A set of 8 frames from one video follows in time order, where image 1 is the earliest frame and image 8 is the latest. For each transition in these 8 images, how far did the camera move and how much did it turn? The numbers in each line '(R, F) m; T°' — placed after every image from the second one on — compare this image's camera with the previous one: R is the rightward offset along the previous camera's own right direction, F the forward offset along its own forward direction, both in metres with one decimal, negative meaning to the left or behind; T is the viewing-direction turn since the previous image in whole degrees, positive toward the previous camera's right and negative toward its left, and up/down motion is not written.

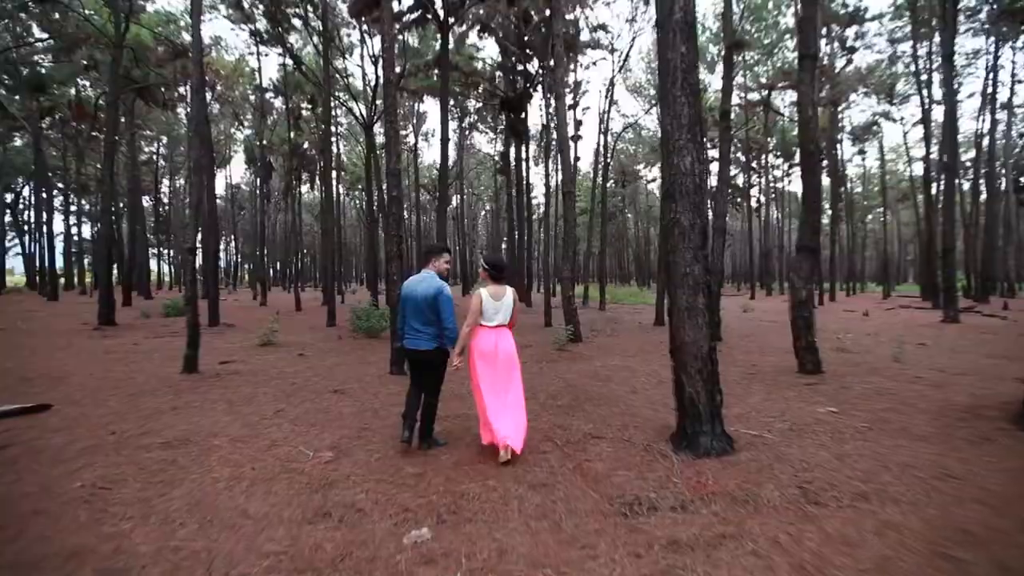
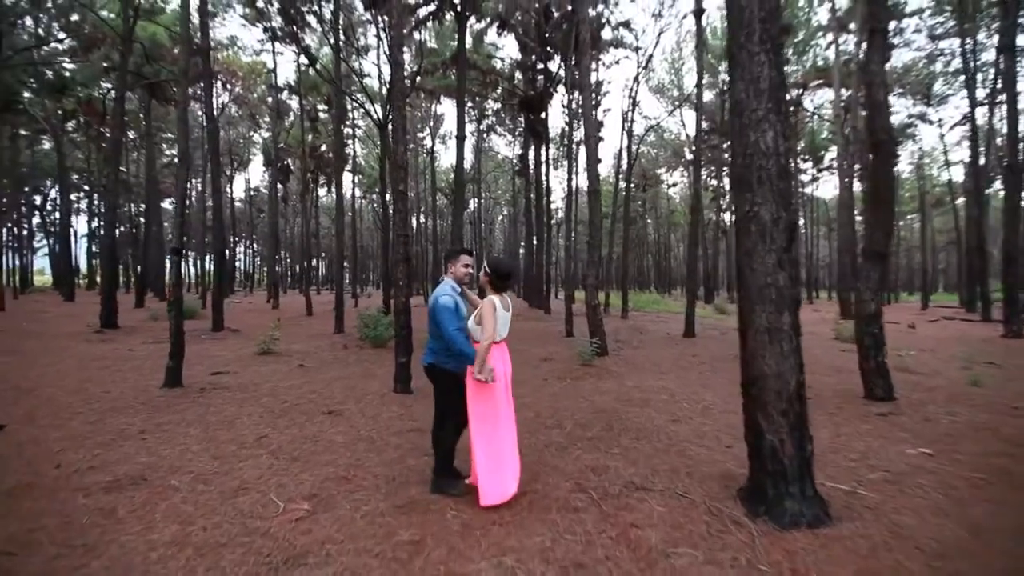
(-0.1, +1.1) m; -2°
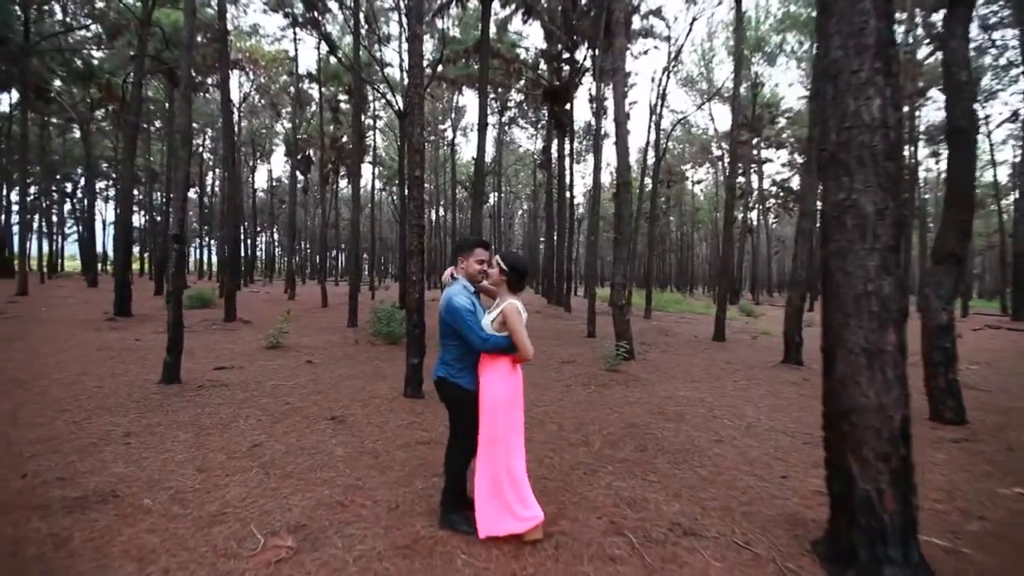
(-0.1, +0.7) m; -2°
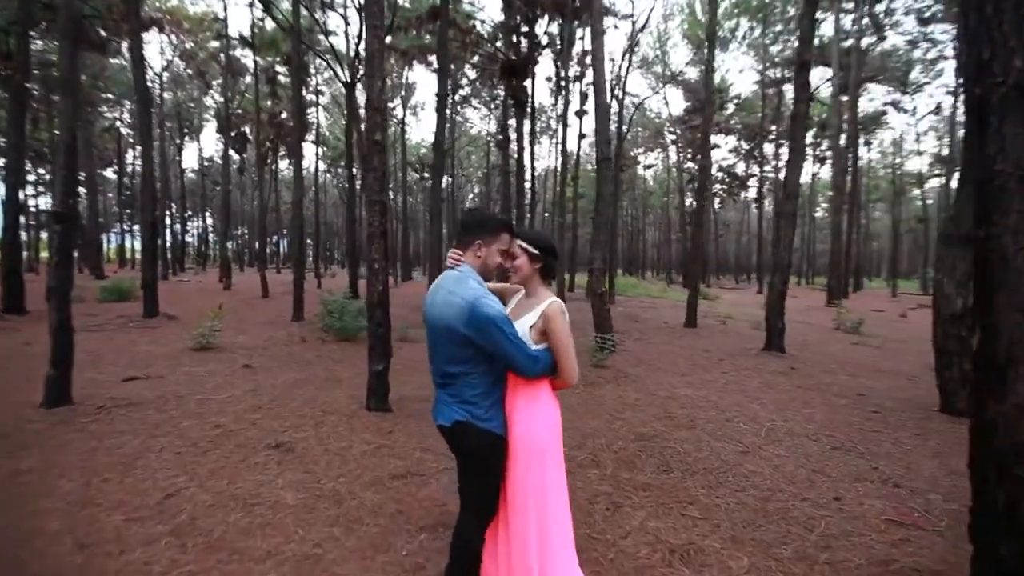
(-0.4, +1.2) m; +6°
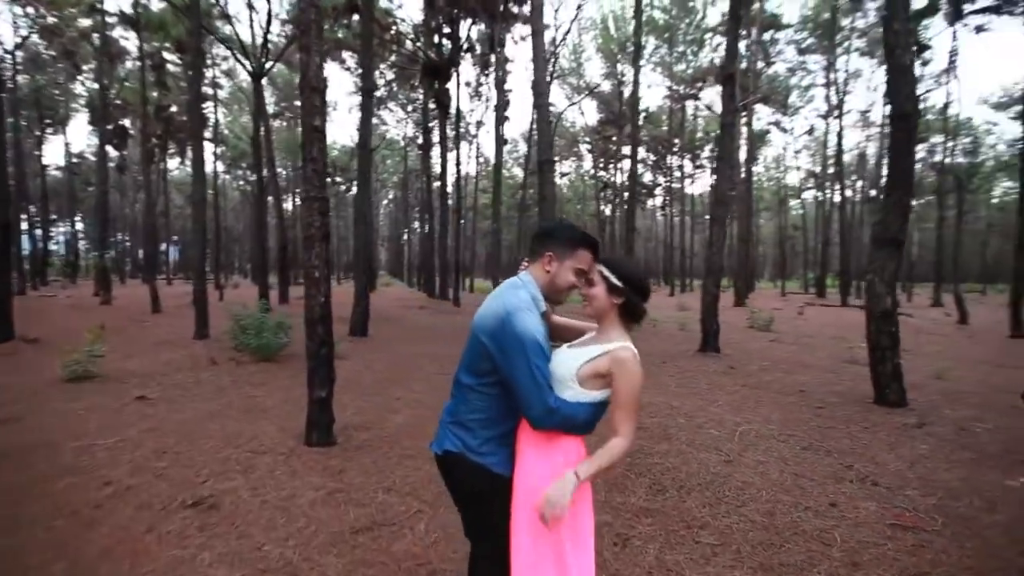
(-0.5, +0.6) m; +10°
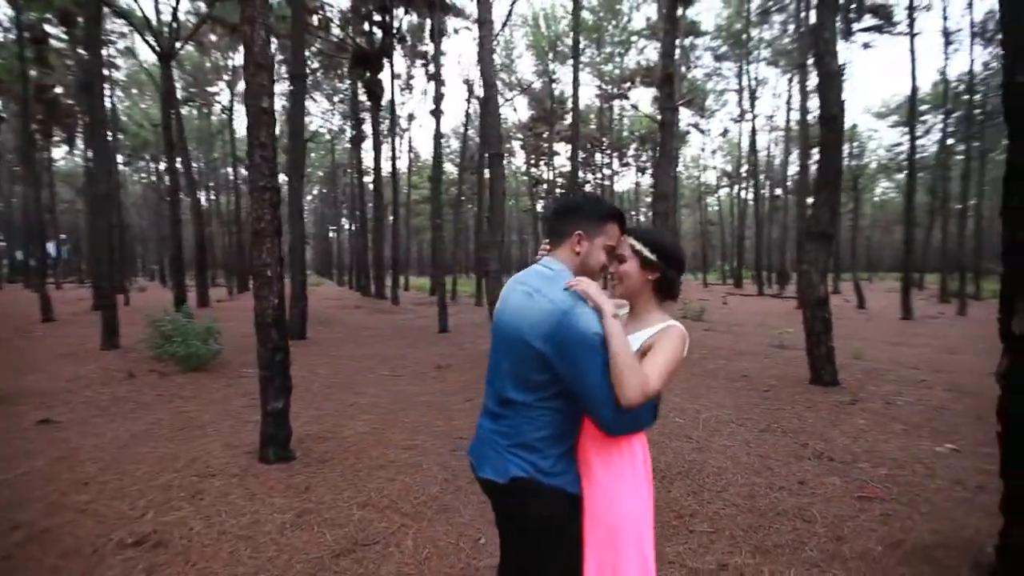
(-0.4, +0.2) m; +8°
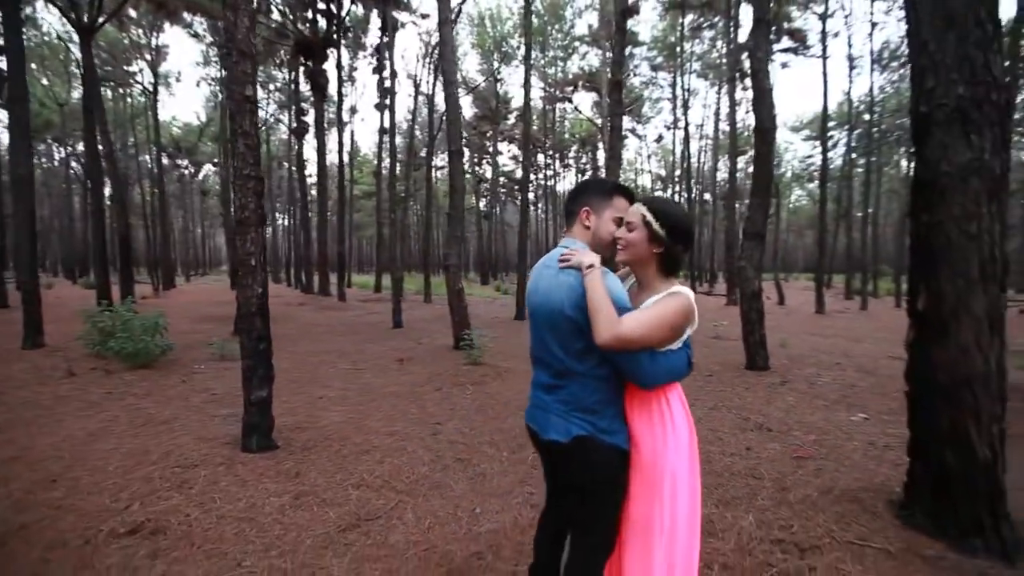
(-0.4, -0.3) m; +7°
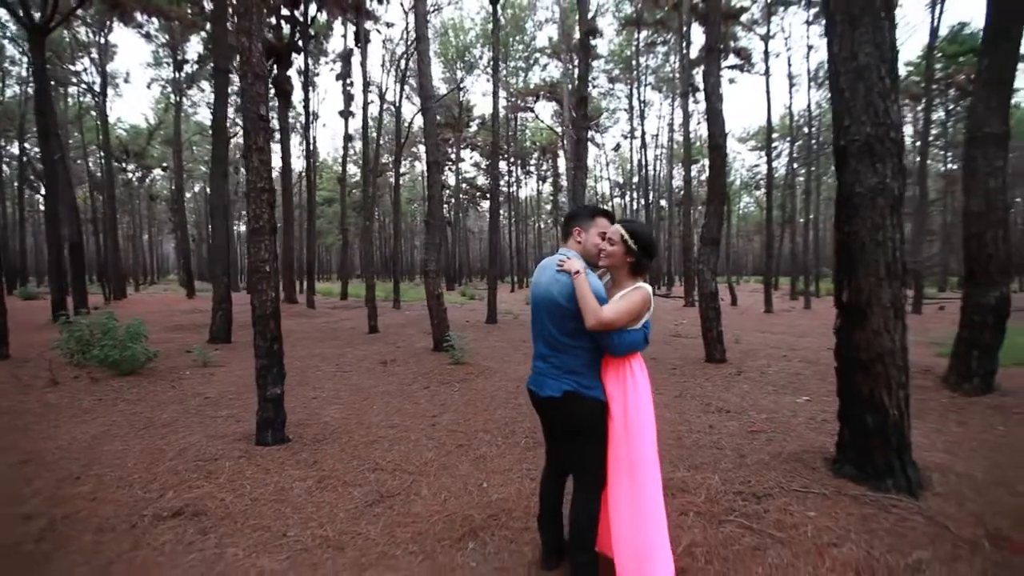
(-0.4, -0.6) m; +5°
